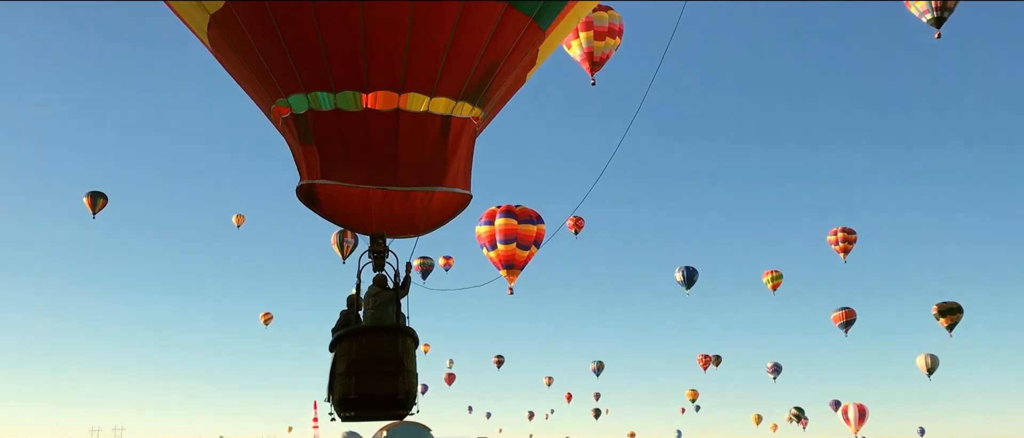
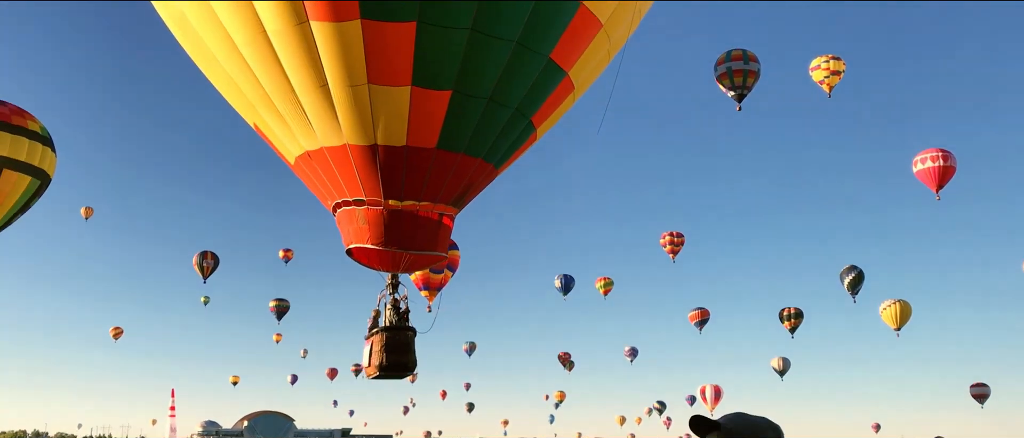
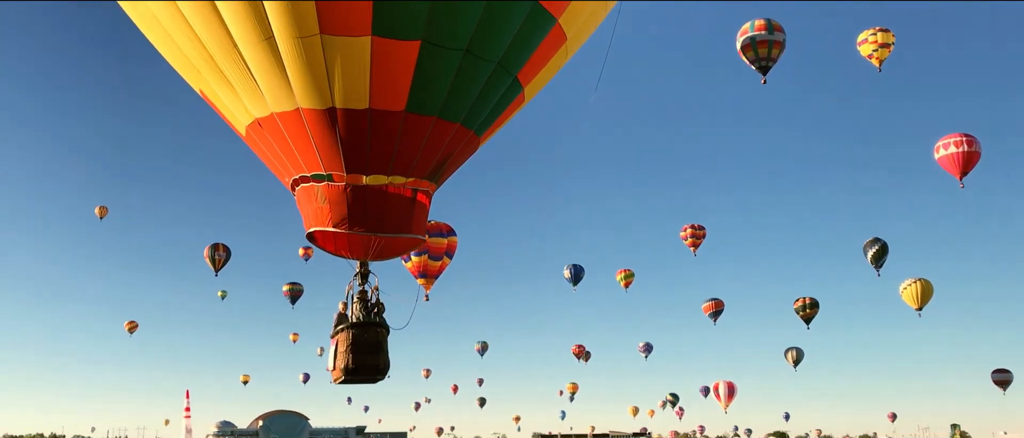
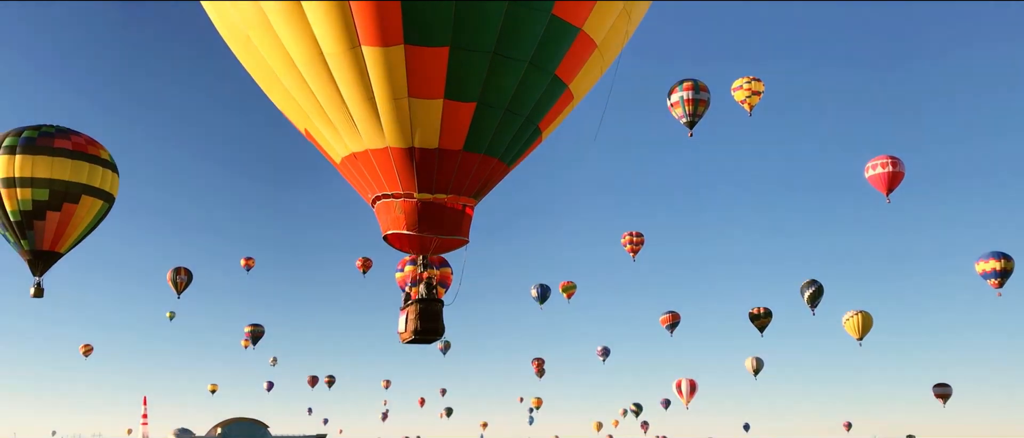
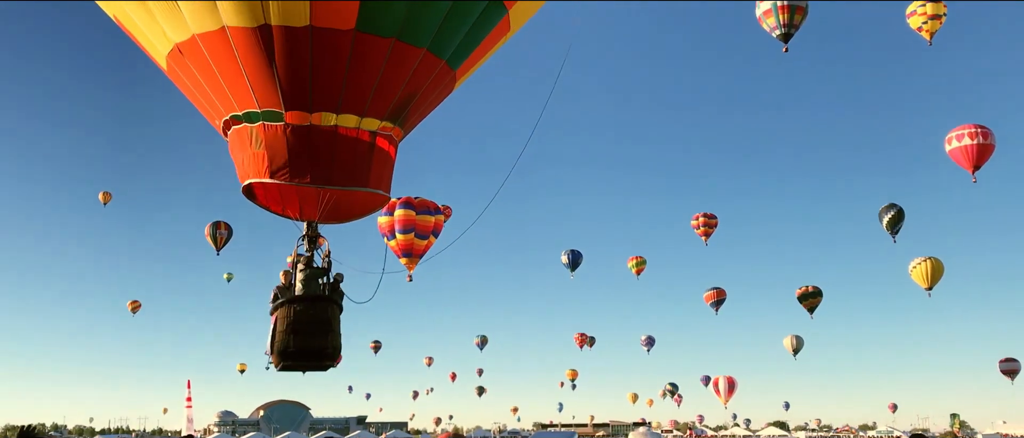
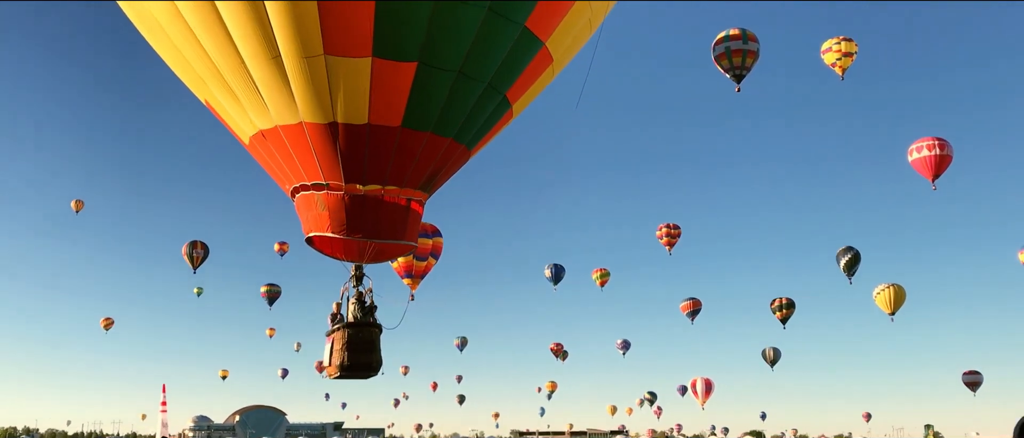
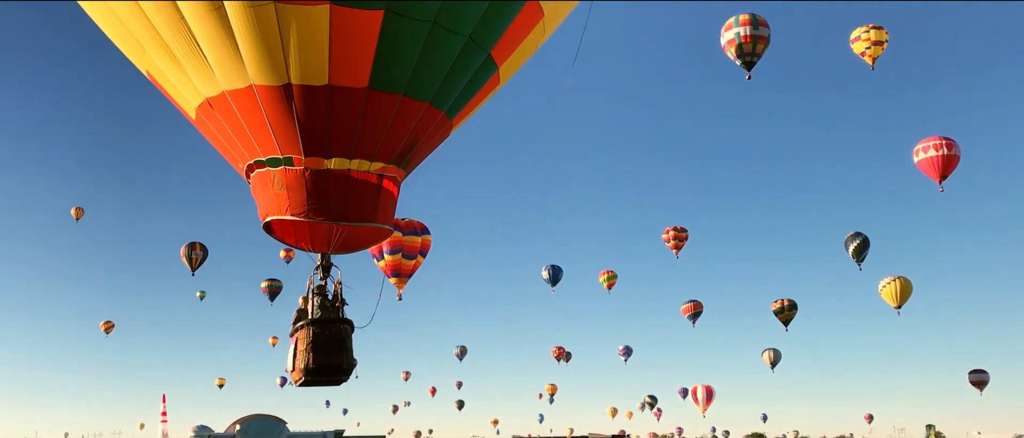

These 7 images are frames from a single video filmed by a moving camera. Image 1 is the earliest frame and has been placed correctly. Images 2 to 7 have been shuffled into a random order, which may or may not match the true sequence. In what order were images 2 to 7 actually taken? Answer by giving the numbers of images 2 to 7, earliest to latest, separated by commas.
5, 7, 3, 6, 2, 4
